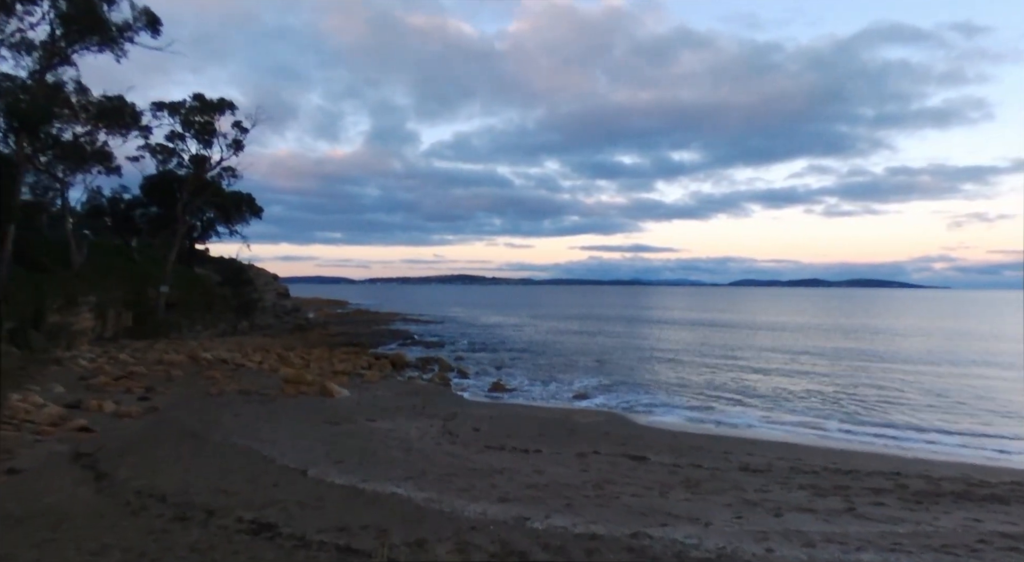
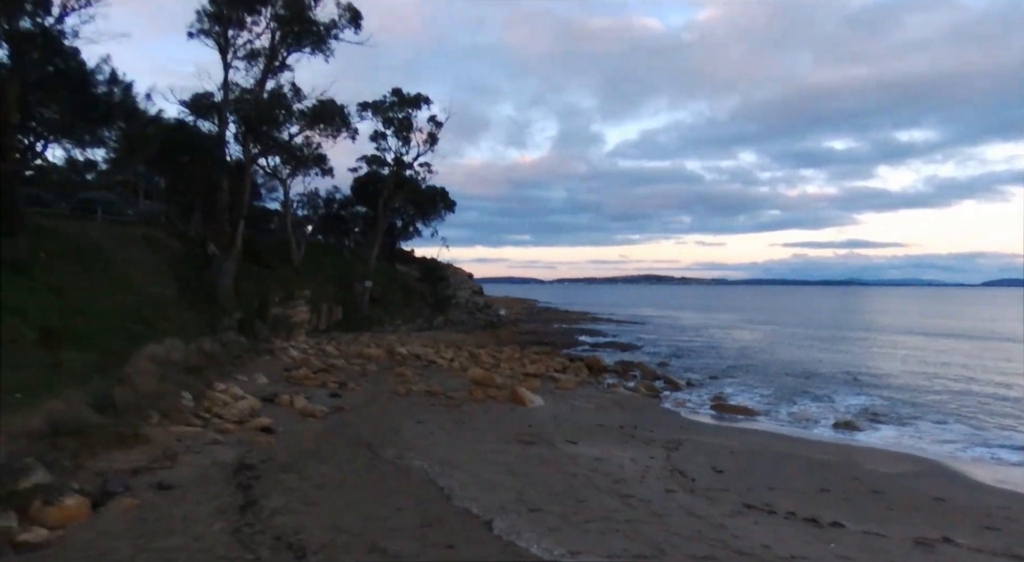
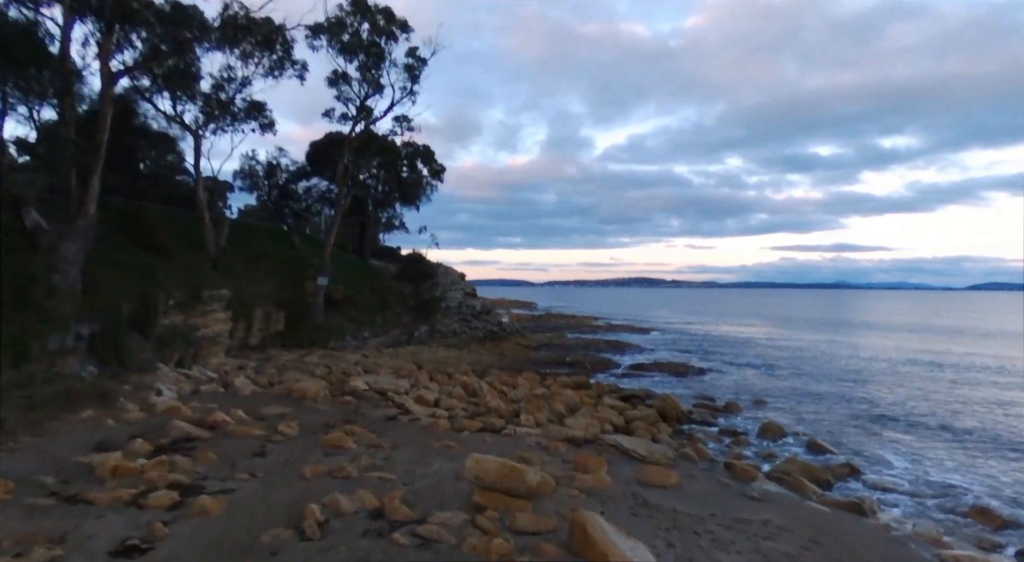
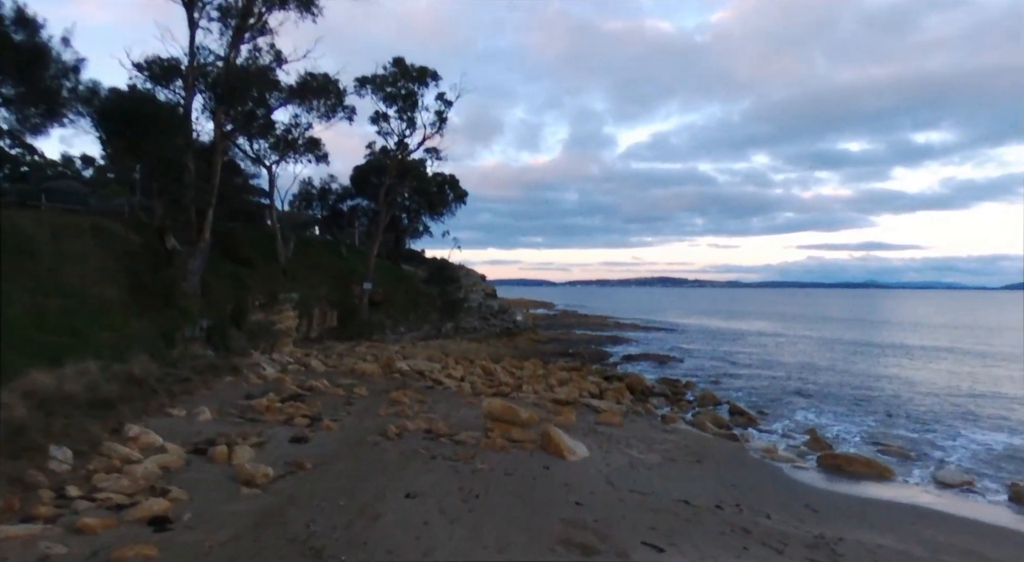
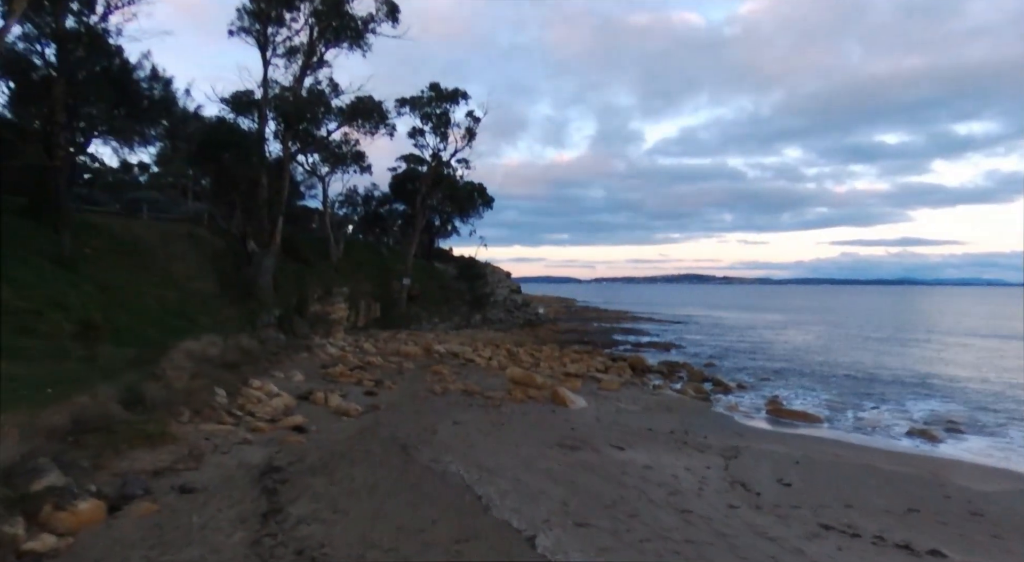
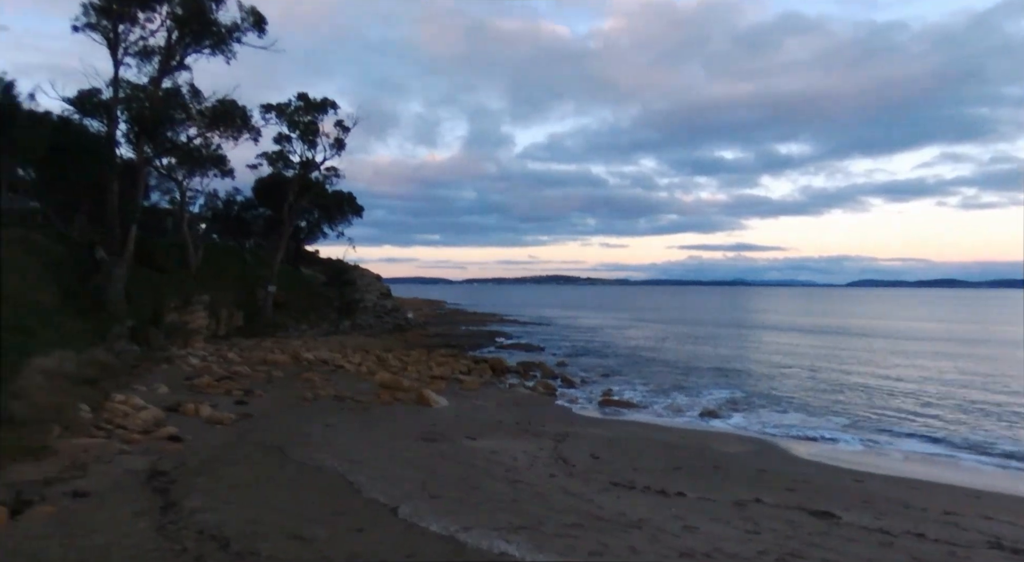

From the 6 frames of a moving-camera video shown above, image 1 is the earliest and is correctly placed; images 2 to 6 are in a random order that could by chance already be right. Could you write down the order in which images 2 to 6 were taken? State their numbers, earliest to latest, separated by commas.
6, 2, 5, 4, 3
